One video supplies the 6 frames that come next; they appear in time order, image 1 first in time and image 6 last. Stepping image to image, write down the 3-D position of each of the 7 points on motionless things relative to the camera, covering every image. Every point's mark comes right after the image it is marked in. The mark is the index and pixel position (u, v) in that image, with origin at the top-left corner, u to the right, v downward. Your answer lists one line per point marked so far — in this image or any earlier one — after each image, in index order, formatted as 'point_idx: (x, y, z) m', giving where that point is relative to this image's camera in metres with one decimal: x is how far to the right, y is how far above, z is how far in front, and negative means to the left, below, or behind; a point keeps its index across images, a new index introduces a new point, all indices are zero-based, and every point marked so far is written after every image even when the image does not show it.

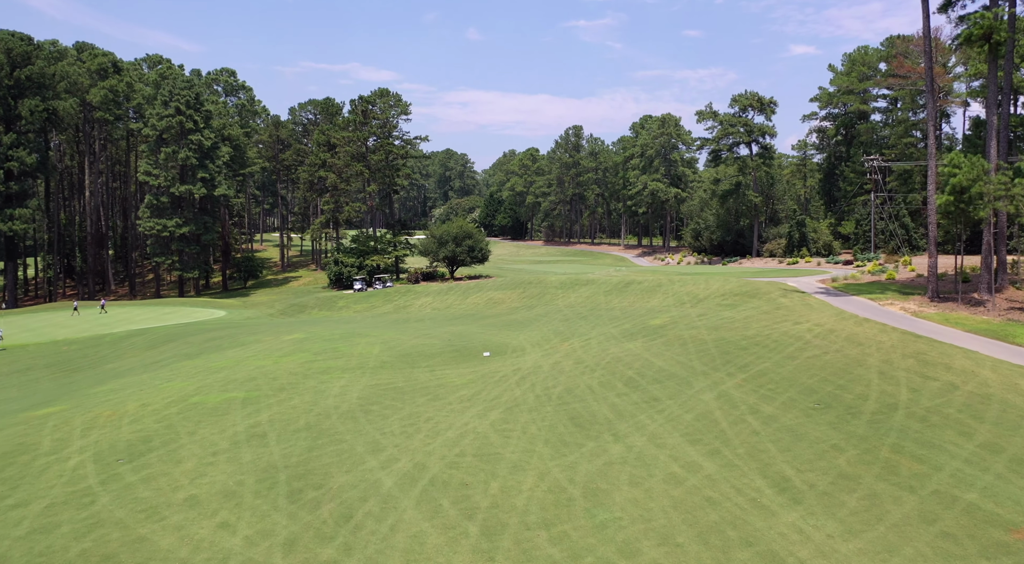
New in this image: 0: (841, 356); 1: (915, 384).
0: (+7.7, -1.7, +18.4) m
1: (+8.2, -2.1, +16.0) m
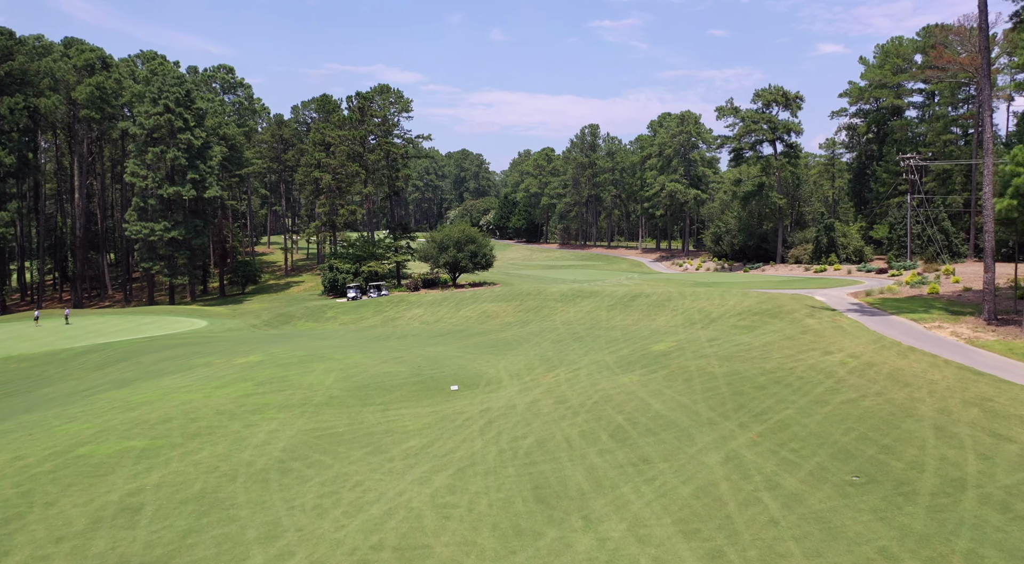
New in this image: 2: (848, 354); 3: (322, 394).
0: (+6.9, -2.2, +14.7) m
1: (+7.4, -2.6, +12.3) m
2: (+7.7, -1.6, +18.1) m
3: (-4.5, -2.7, +18.8) m
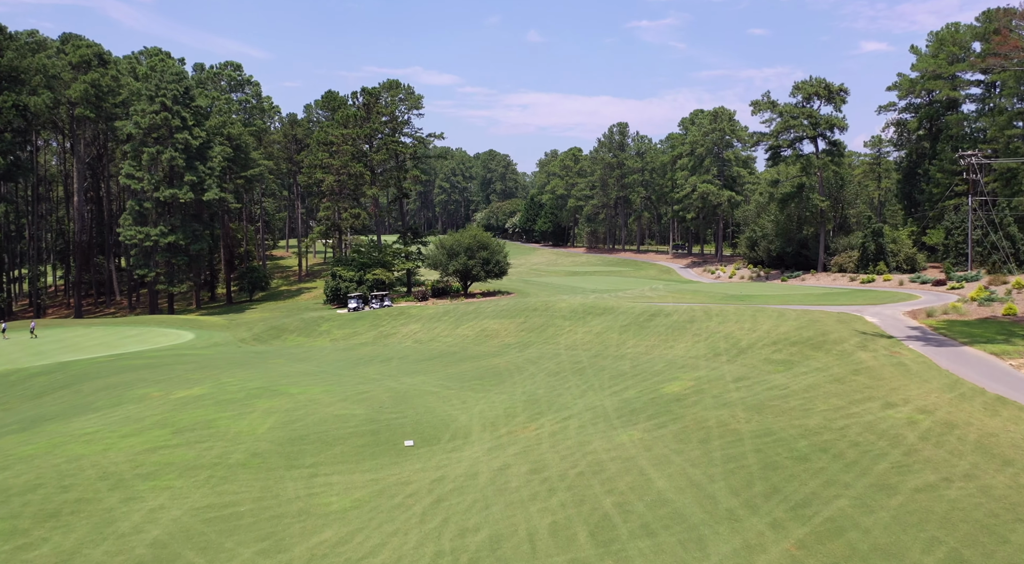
0: (+6.2, -2.8, +10.5) m
1: (+6.5, -3.1, +8.0) m
2: (+7.1, -2.2, +13.8) m
3: (-5.1, -3.2, +15.1) m
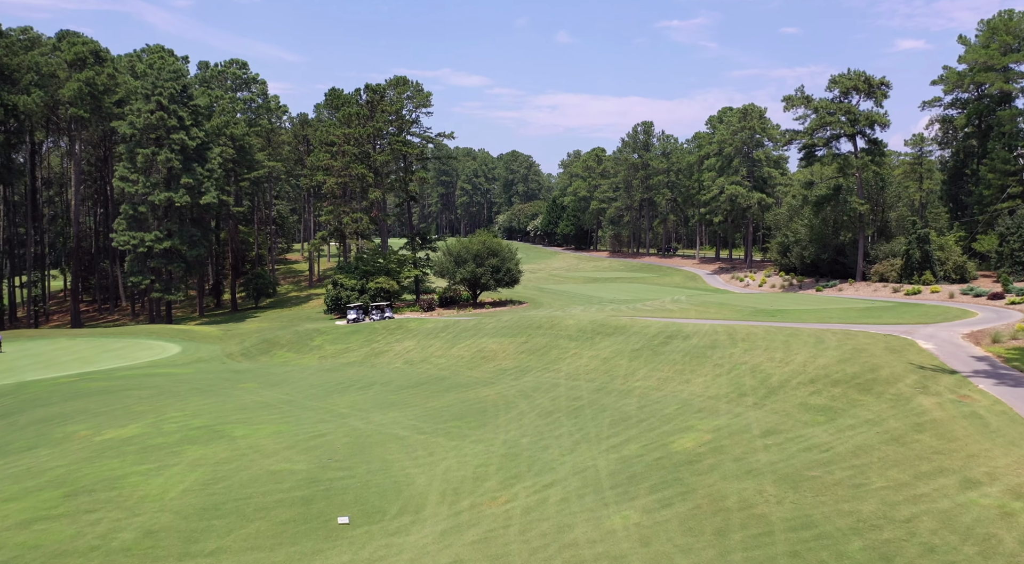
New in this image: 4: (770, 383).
0: (+5.5, -3.3, +7.0) m
1: (+5.7, -3.6, +4.5) m
2: (+6.5, -2.7, +10.3) m
3: (-5.6, -3.7, +12.0) m
4: (+5.5, -2.1, +16.9) m
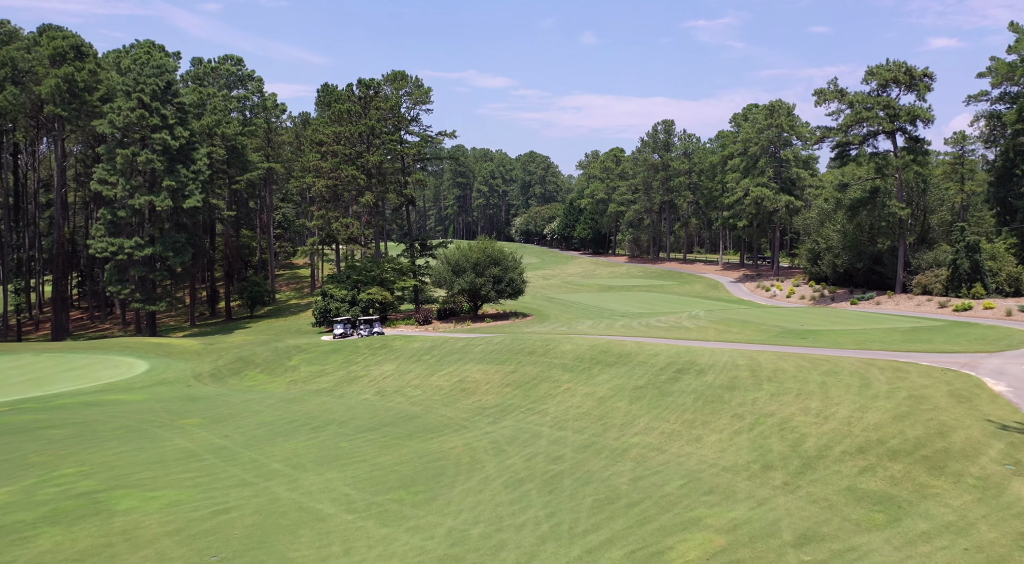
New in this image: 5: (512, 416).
0: (+4.4, -3.8, +3.0) m
1: (+4.6, -4.2, +0.6) m
2: (+5.6, -3.3, +6.3) m
3: (-6.5, -4.2, +8.4) m
4: (+4.8, -2.7, +12.9) m
5: (+0.1, -3.2, +19.4) m
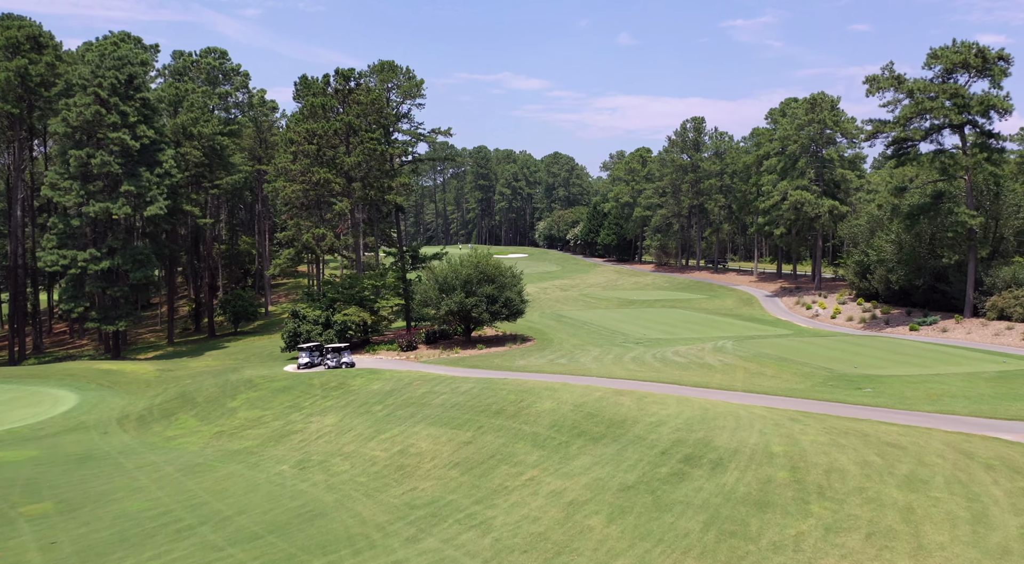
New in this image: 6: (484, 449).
0: (+2.6, -4.7, -3.0) m
1: (+2.6, -5.0, -5.5) m
2: (+3.8, -4.1, +0.2) m
3: (-8.1, -5.0, +2.8) m
4: (+3.4, -3.6, +6.8) m
5: (-1.1, -4.1, +13.6) m
6: (-0.6, -3.5, +16.9) m
